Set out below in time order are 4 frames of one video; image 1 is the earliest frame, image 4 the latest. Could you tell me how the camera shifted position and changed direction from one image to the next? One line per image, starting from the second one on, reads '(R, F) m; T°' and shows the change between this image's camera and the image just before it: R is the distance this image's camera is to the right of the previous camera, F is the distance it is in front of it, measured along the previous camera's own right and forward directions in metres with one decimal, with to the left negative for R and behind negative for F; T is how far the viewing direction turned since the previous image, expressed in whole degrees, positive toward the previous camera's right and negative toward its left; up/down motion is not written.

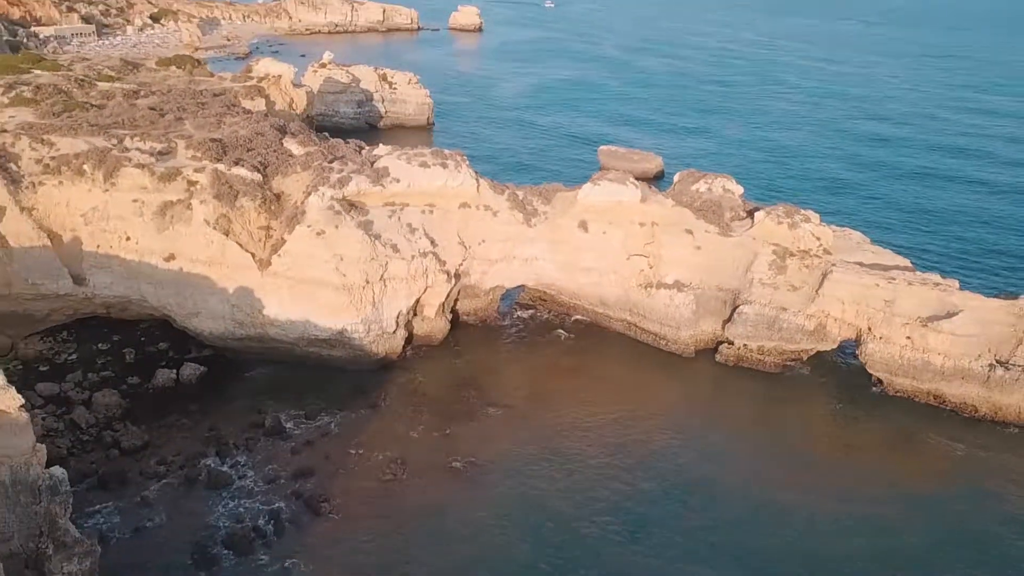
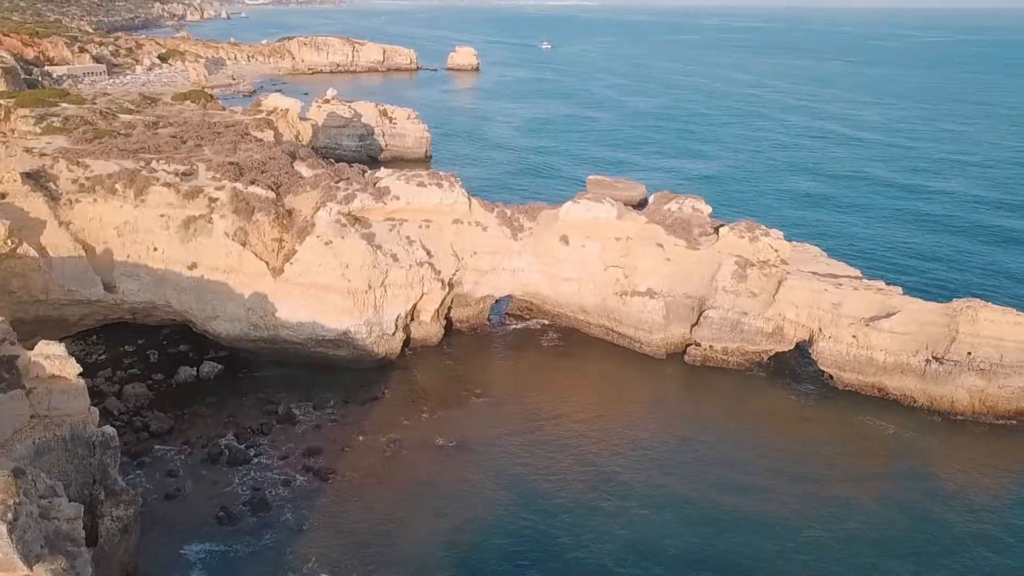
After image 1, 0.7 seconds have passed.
(+0.3, -2.8) m; 0°
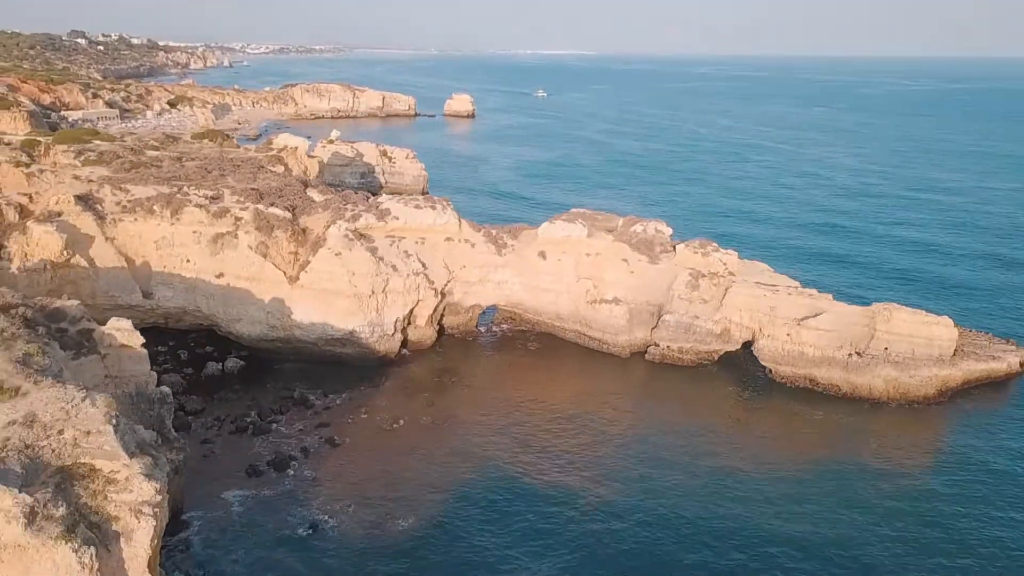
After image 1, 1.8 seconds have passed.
(+0.5, -4.4) m; 0°
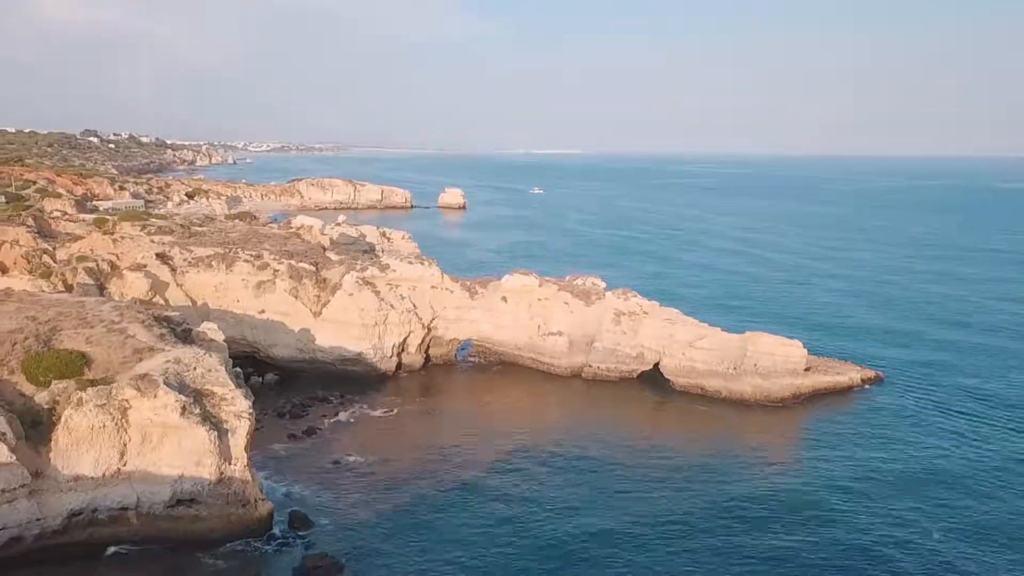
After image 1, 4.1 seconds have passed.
(+1.3, -10.9) m; 0°
